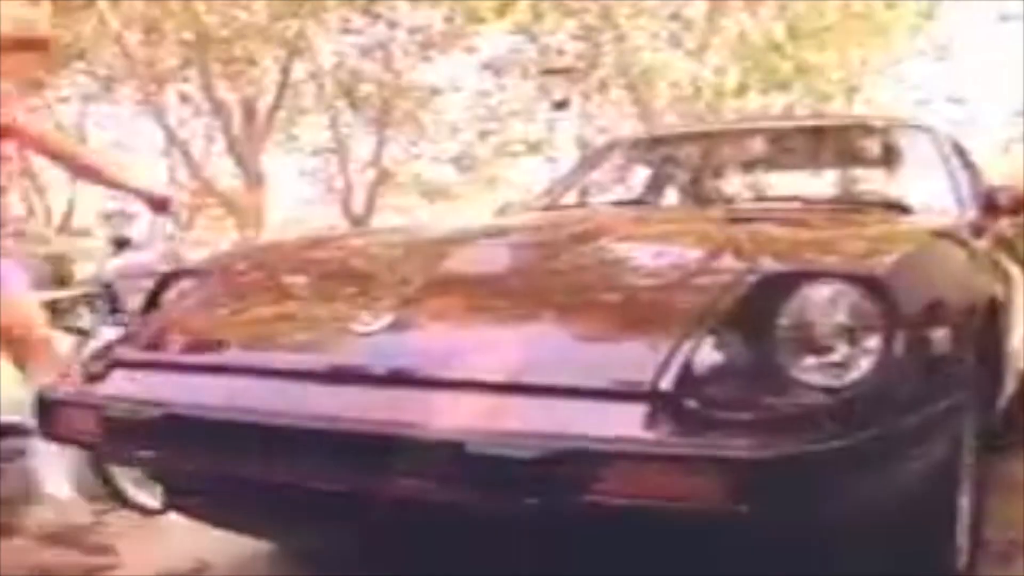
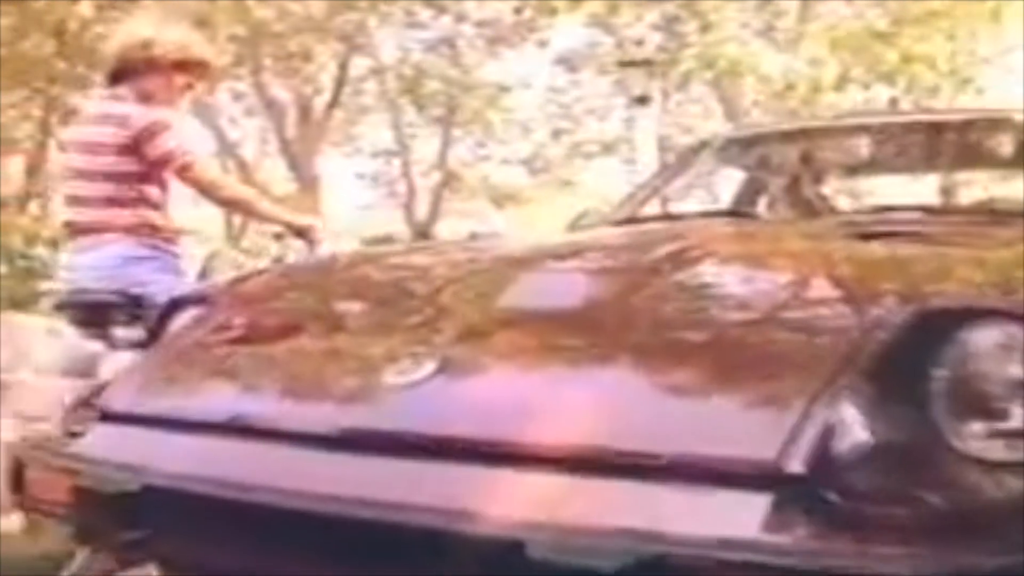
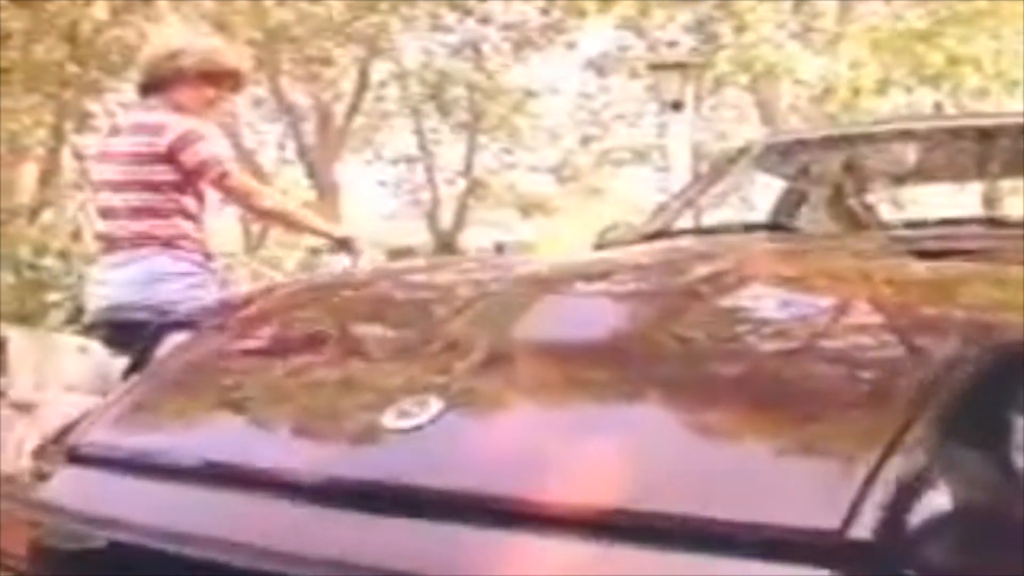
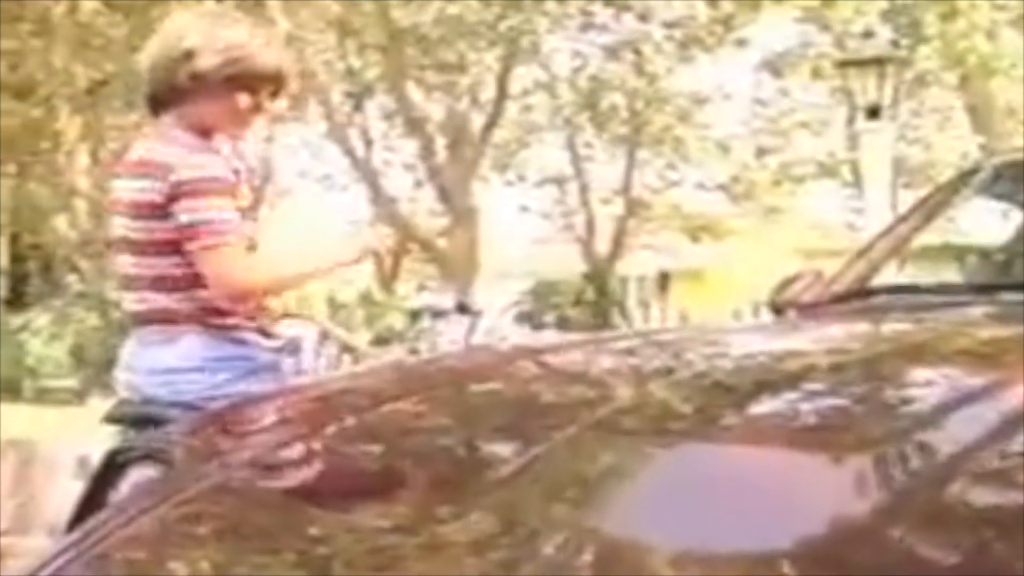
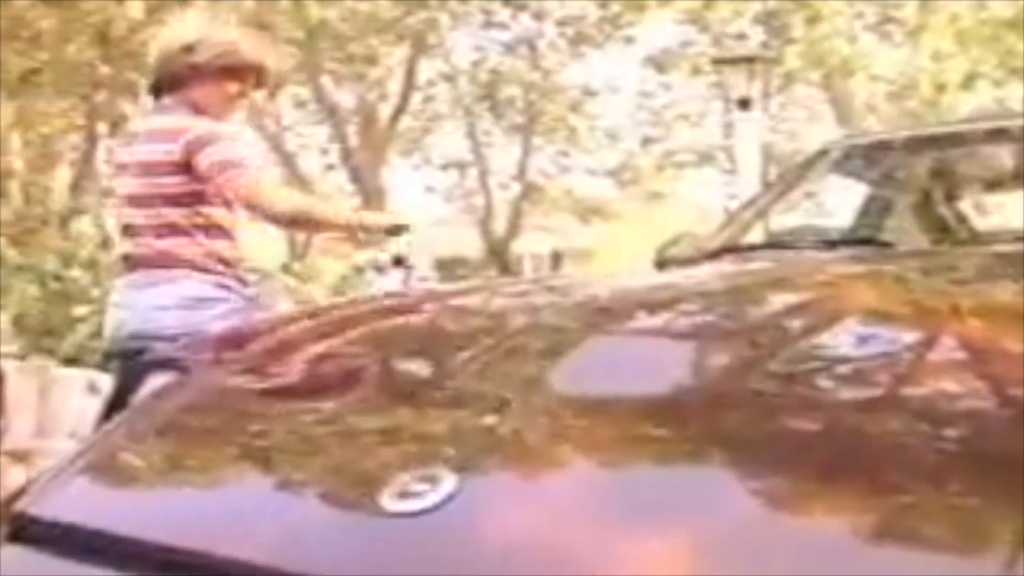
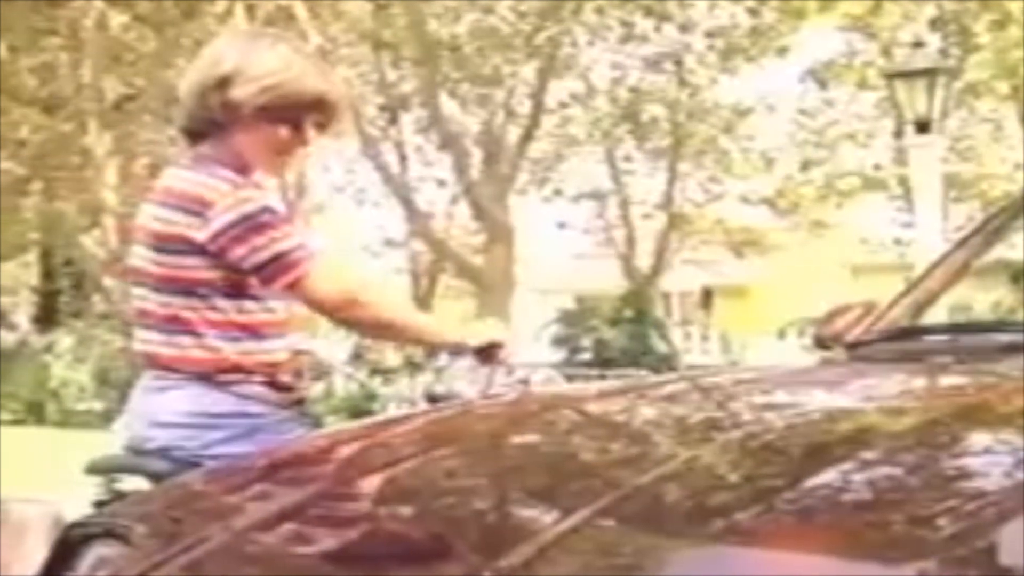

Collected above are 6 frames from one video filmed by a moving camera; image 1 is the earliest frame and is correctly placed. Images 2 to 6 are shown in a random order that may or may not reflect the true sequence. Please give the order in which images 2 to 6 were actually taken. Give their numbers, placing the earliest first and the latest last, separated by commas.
2, 3, 5, 4, 6
